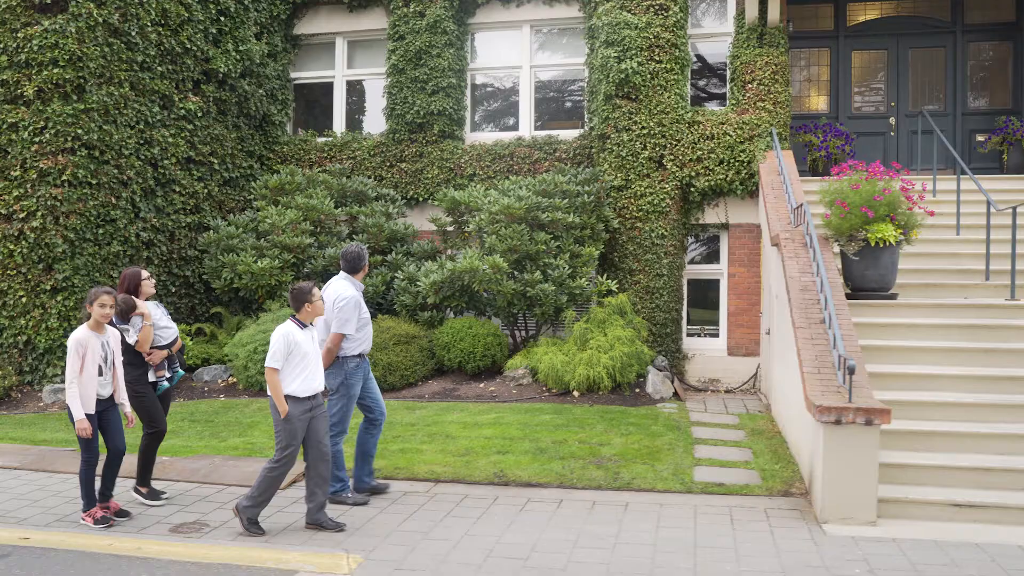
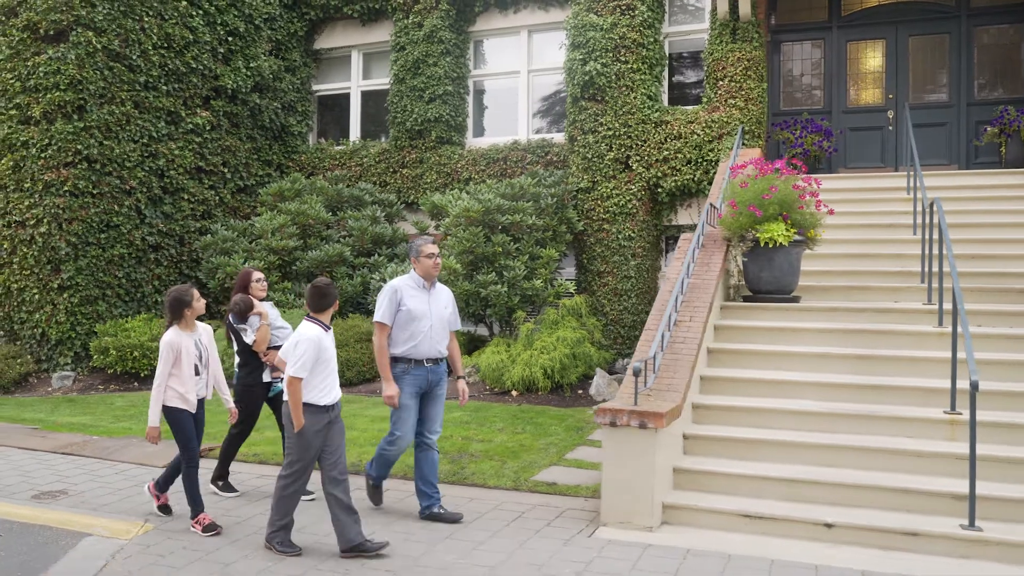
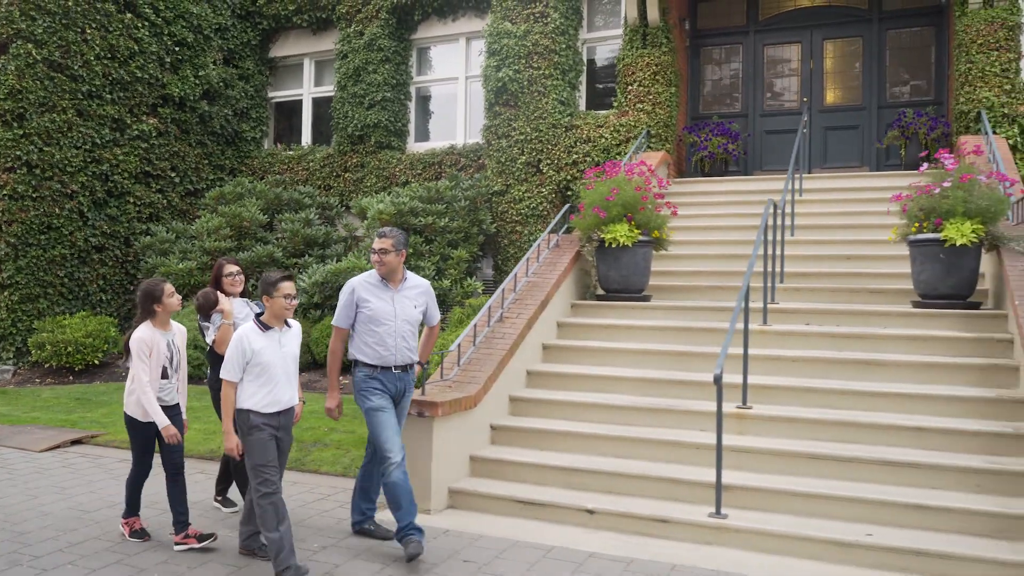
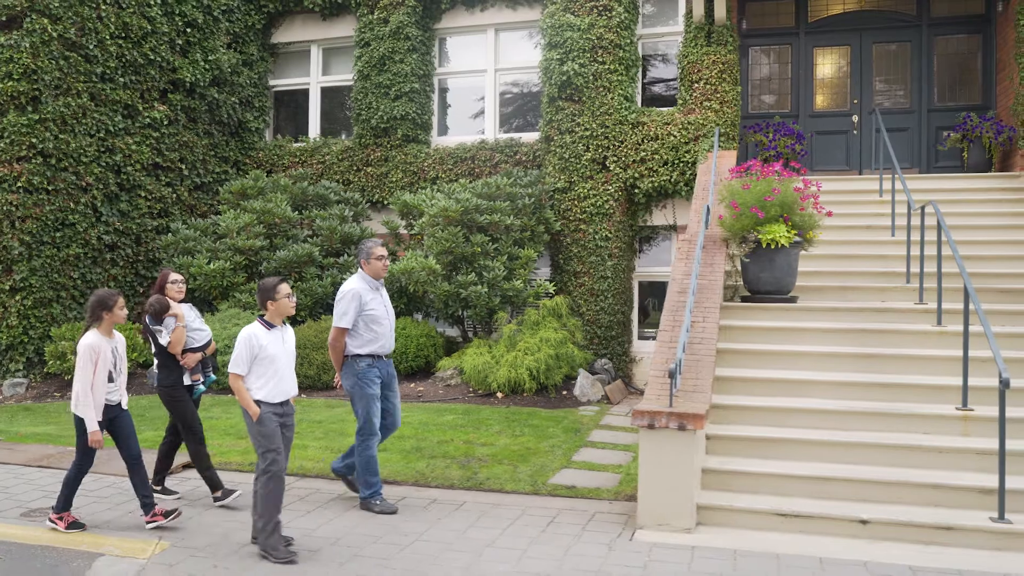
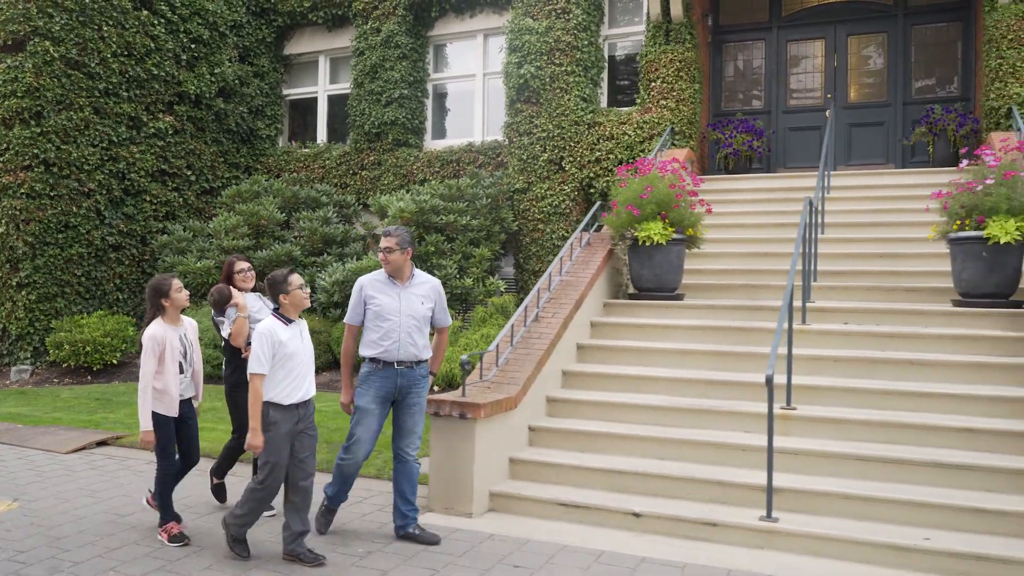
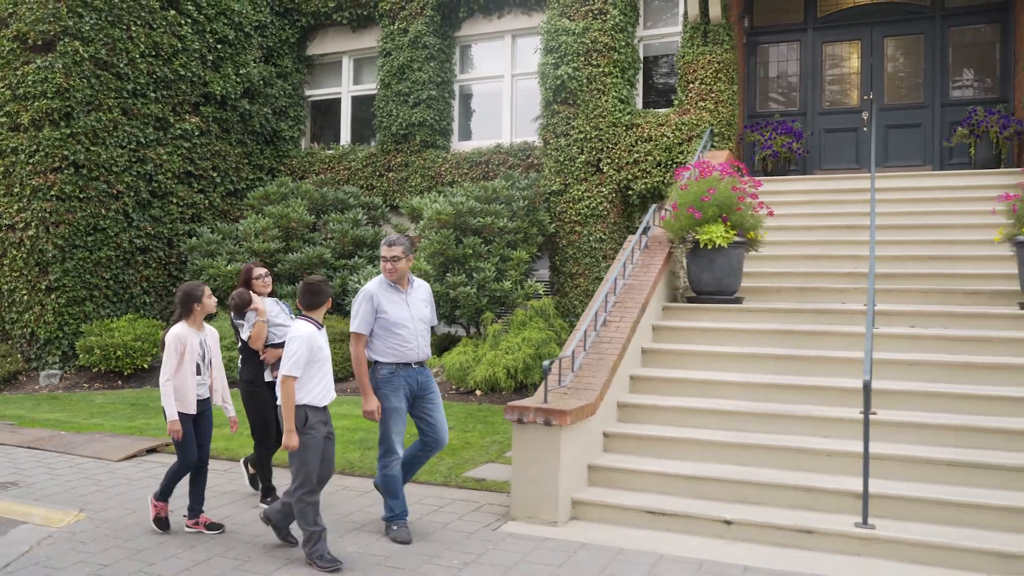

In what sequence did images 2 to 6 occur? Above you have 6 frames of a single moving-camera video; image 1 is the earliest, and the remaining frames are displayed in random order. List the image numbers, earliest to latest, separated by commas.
4, 2, 6, 5, 3
